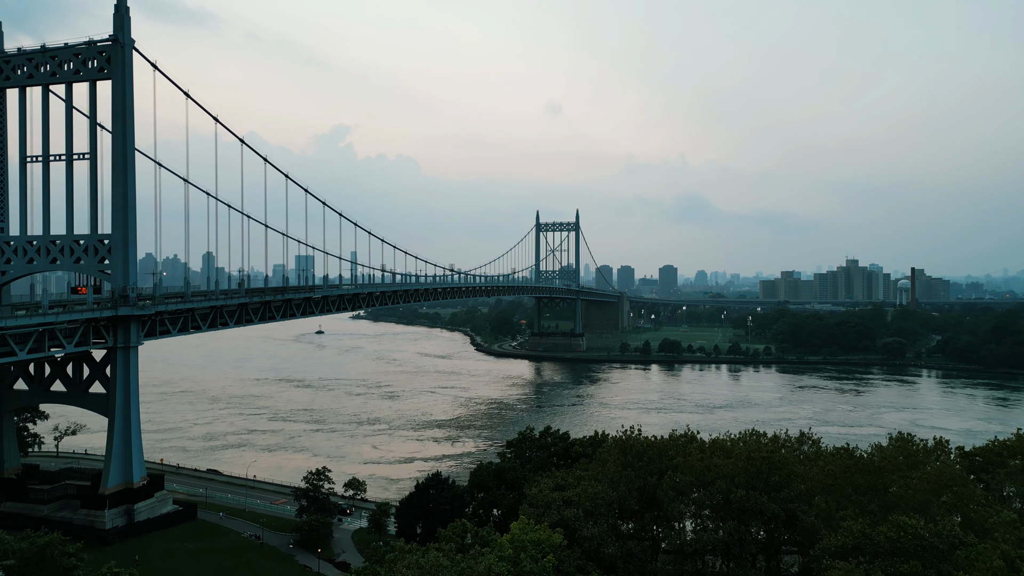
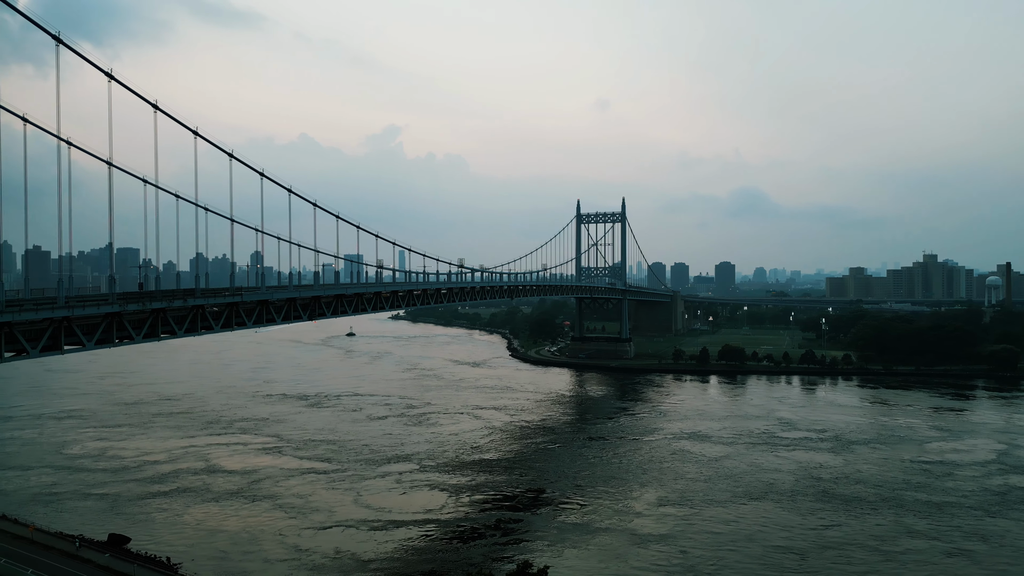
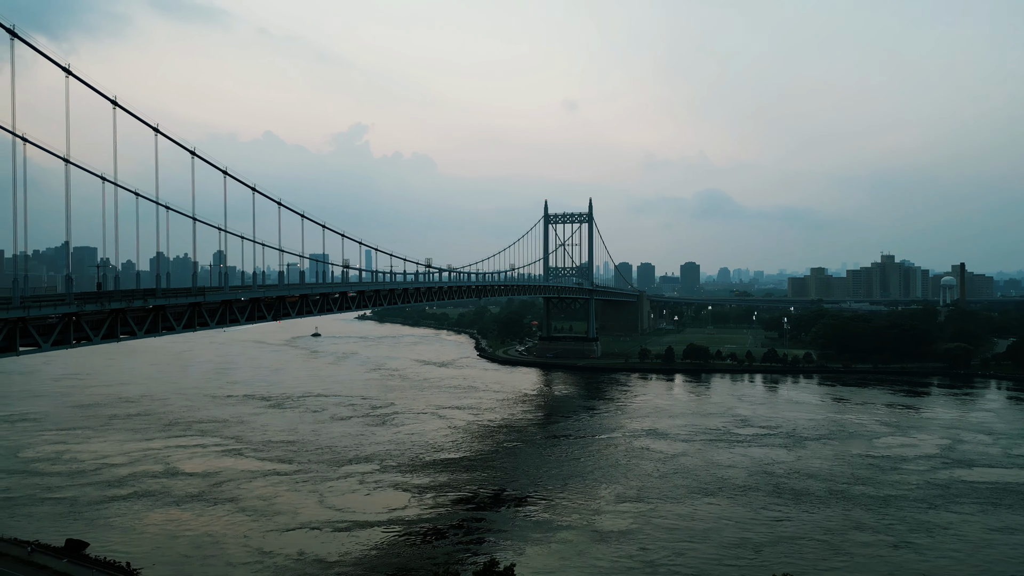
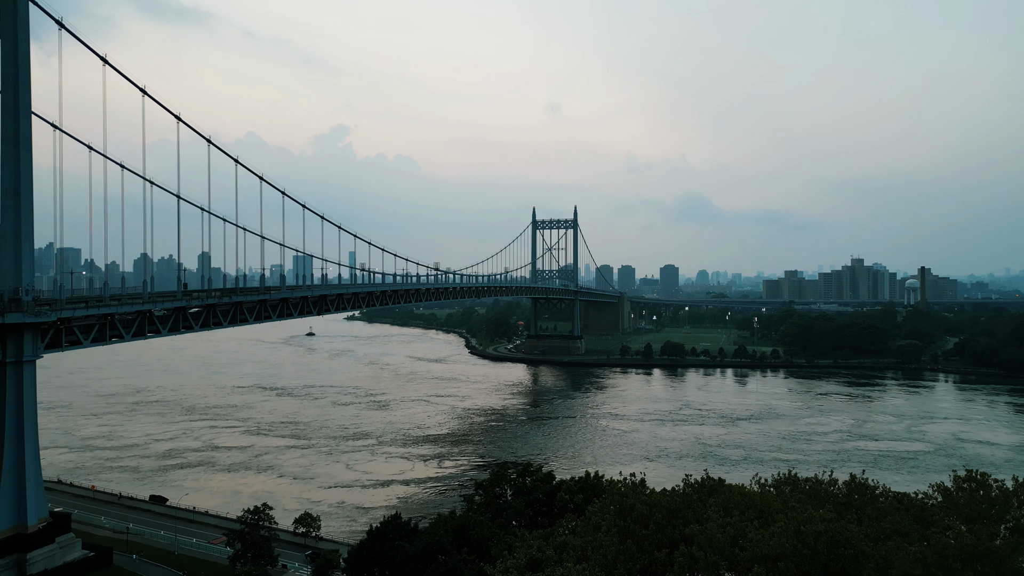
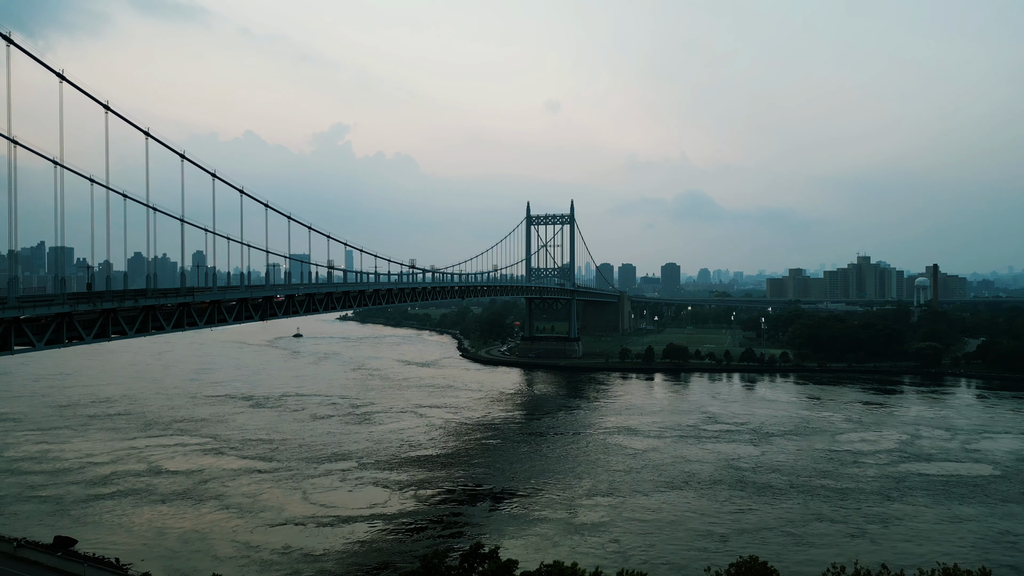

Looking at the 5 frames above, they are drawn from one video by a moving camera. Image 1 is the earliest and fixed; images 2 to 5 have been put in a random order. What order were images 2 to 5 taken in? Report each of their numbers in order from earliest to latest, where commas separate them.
4, 5, 3, 2
